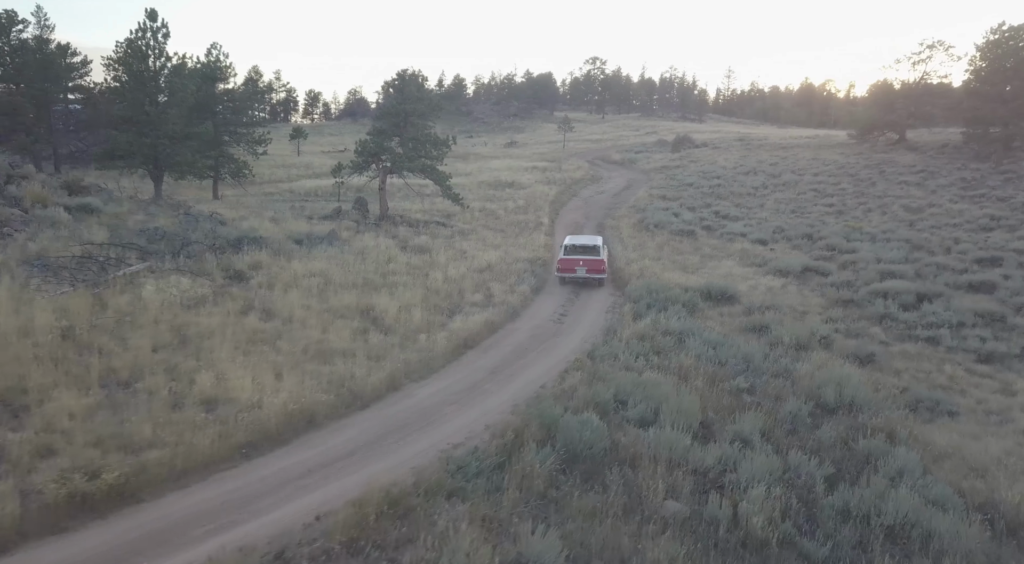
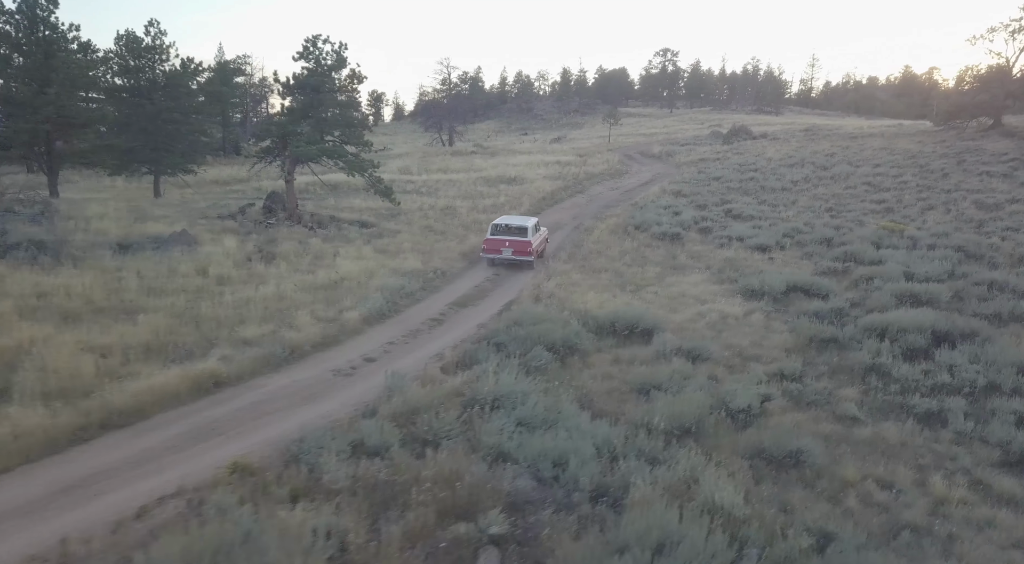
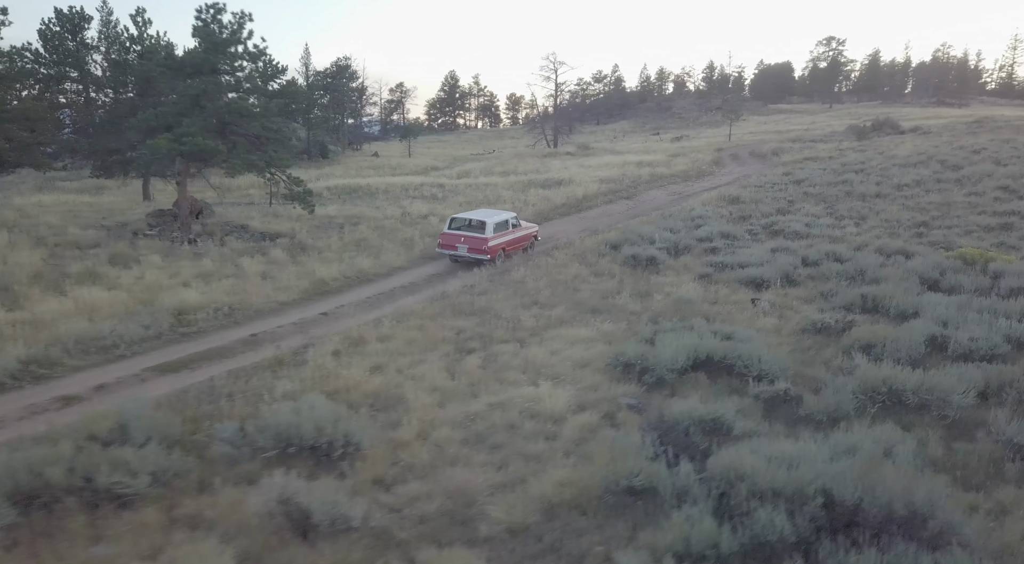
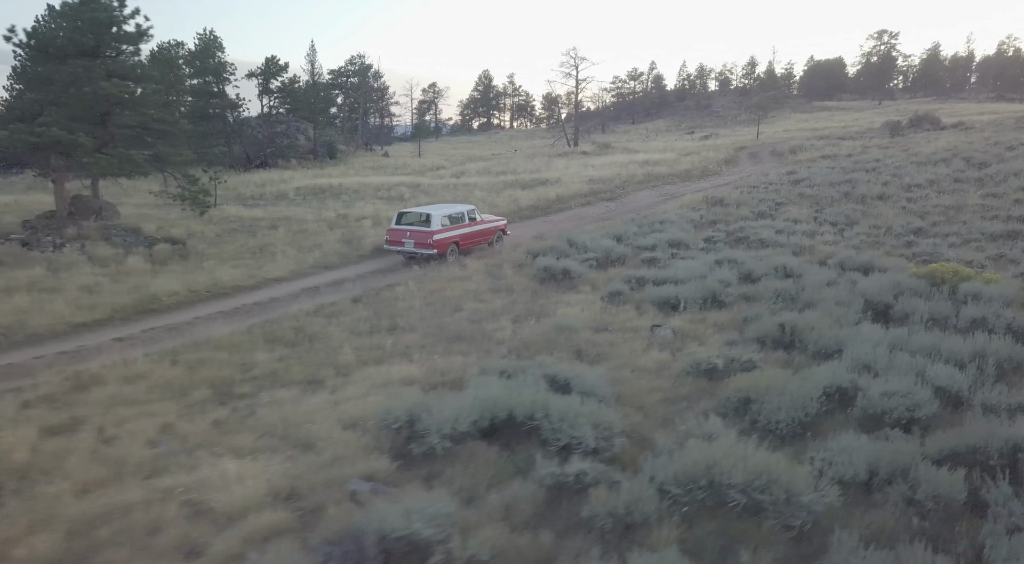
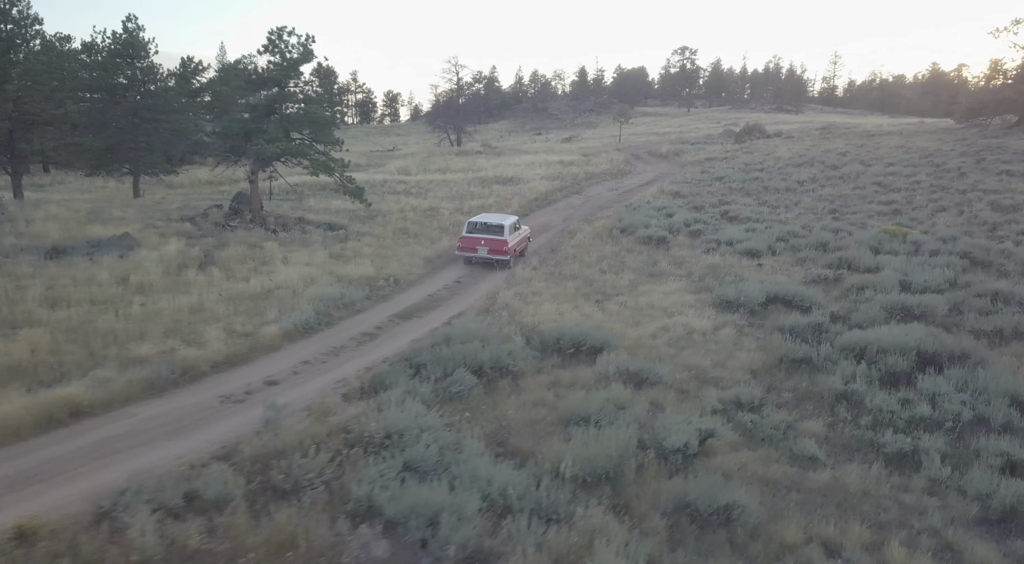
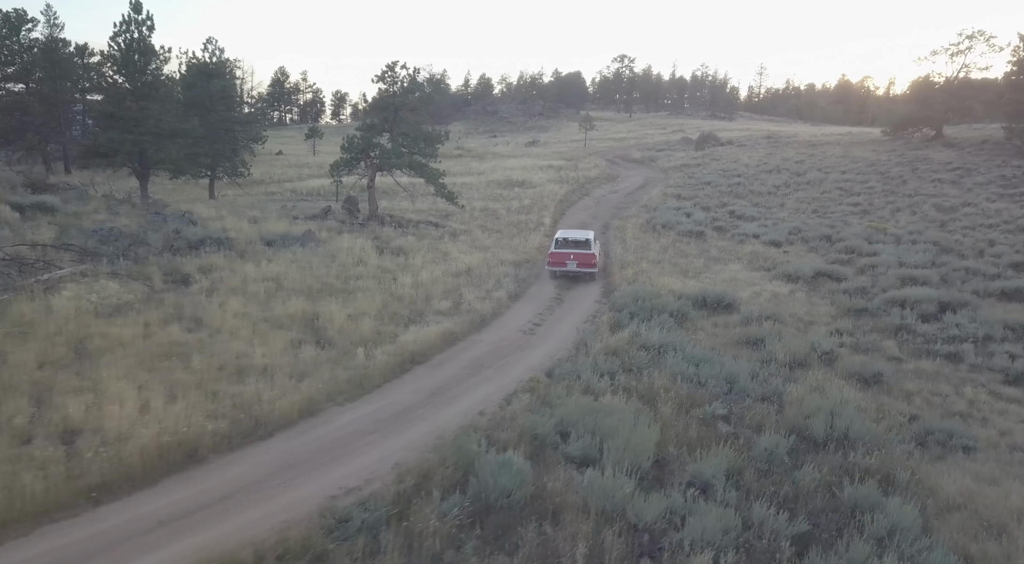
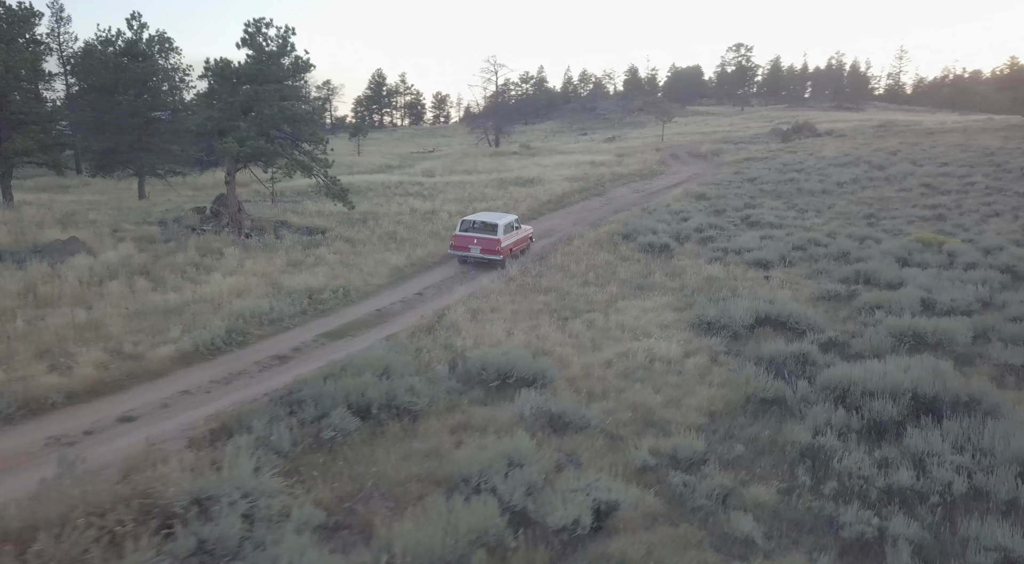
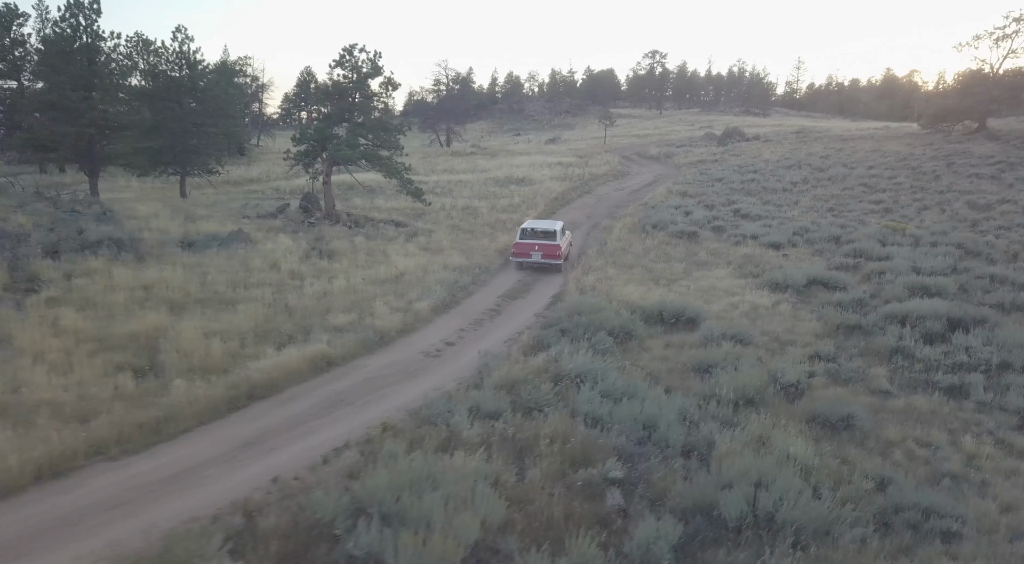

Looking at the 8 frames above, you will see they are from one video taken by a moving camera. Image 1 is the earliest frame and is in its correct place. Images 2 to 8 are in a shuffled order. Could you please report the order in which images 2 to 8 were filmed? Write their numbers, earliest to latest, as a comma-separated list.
6, 8, 2, 5, 7, 3, 4
